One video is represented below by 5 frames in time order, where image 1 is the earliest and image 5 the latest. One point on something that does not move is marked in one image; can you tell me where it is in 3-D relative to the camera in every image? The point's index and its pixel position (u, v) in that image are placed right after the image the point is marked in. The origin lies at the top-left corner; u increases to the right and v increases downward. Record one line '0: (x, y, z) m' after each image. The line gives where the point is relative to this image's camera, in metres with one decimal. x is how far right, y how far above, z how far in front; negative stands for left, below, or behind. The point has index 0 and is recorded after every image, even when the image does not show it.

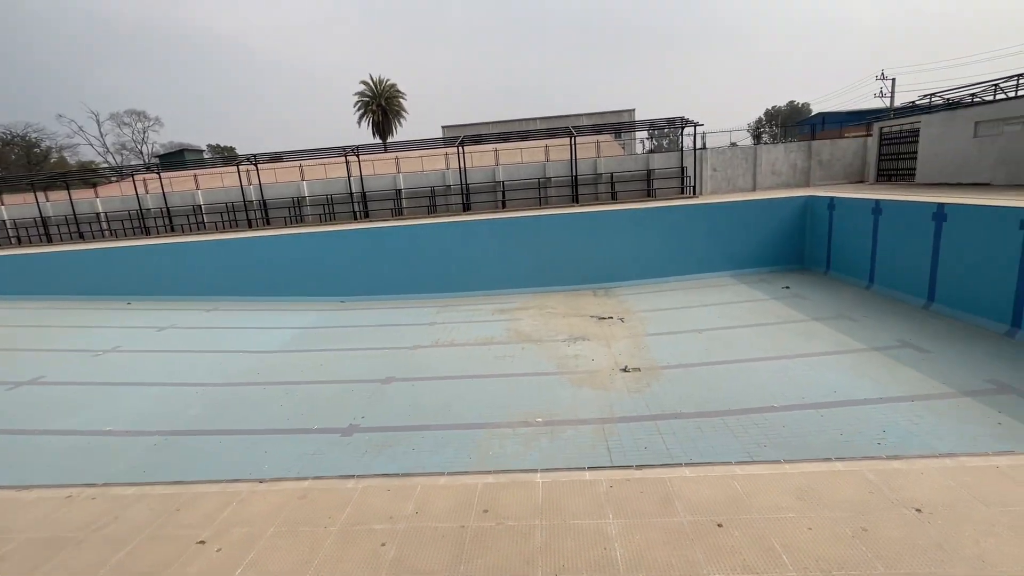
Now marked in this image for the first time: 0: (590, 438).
0: (+0.7, -1.3, +4.3) m
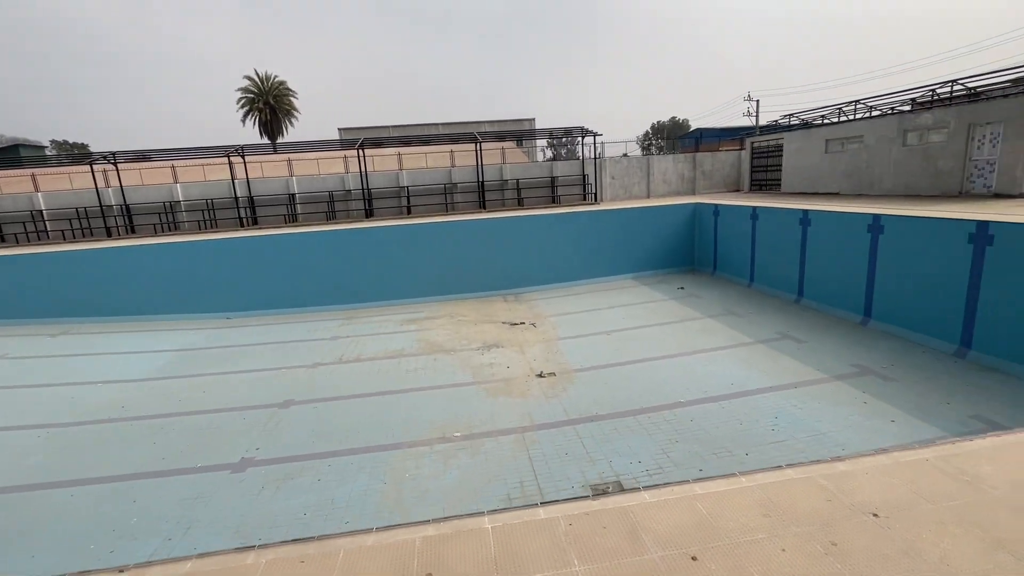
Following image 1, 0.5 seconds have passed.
0: (0.0, -1.4, +4.2) m
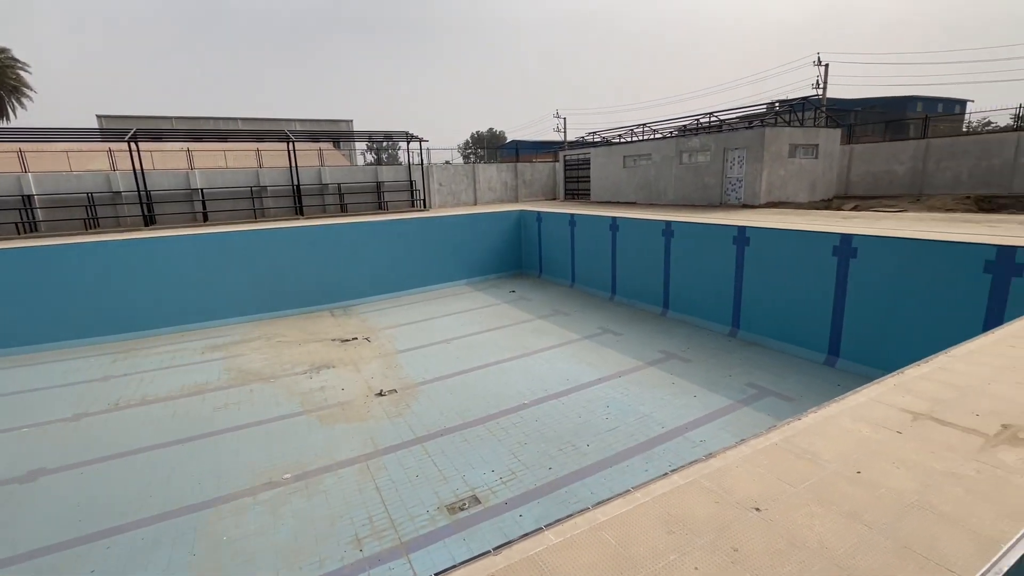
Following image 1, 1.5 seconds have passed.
0: (-1.3, -1.5, +3.7) m
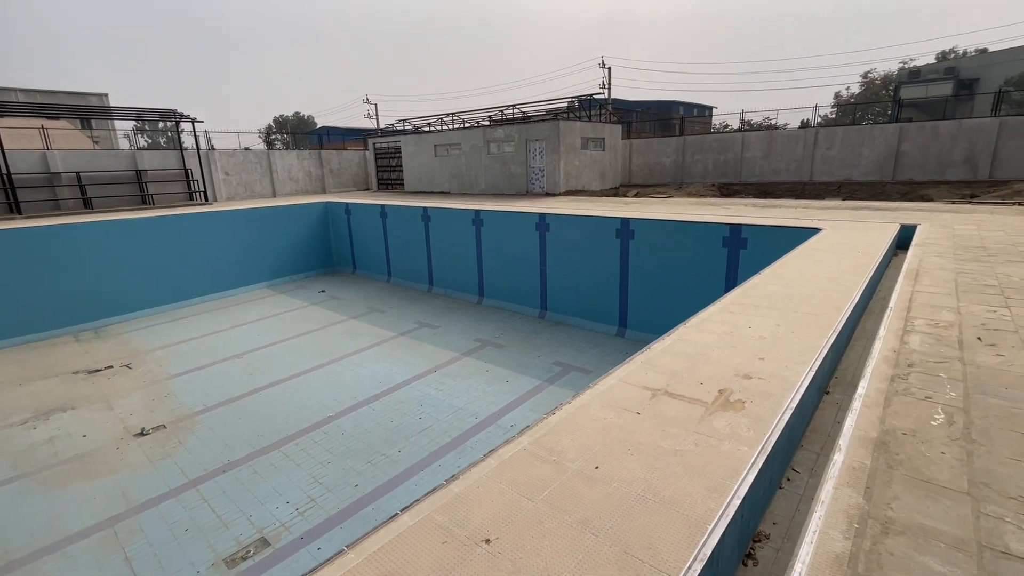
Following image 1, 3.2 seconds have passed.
0: (-2.6, -1.6, +2.9) m
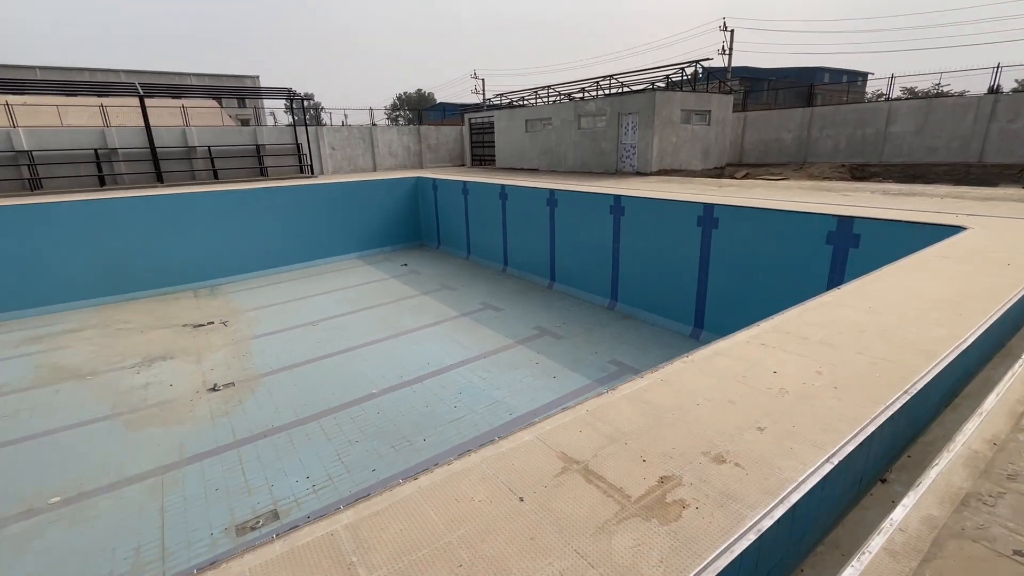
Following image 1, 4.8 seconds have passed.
0: (-2.5, -1.4, +3.2) m
